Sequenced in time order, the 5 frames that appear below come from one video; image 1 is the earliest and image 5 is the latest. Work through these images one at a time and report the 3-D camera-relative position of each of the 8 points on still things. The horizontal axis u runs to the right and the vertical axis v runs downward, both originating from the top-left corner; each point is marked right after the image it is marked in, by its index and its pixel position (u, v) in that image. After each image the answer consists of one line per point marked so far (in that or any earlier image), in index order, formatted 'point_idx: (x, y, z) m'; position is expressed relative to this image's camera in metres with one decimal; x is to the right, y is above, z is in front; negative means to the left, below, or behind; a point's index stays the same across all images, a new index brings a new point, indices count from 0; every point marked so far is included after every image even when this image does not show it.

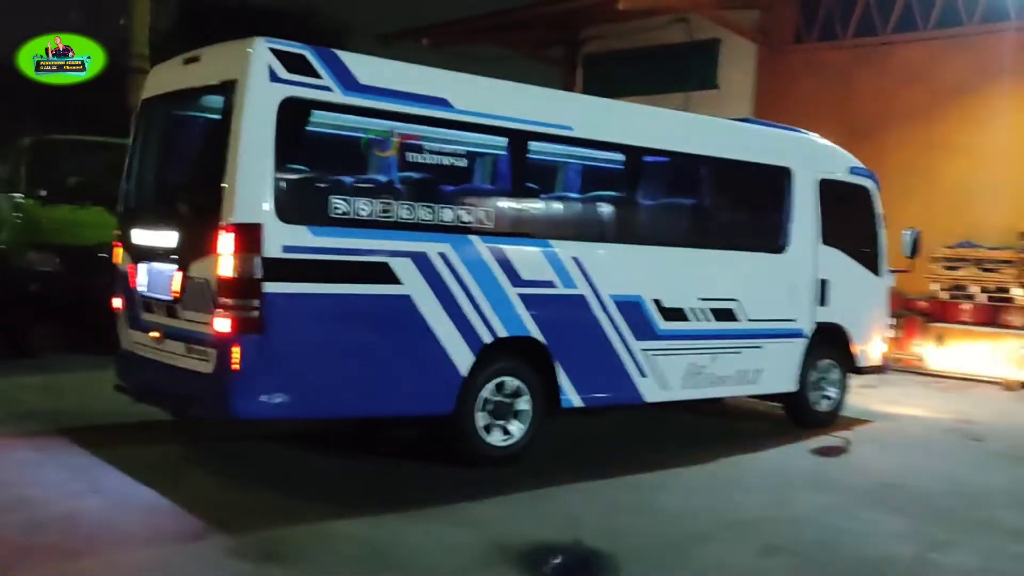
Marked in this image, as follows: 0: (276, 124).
0: (-1.4, +1.0, +5.8) m
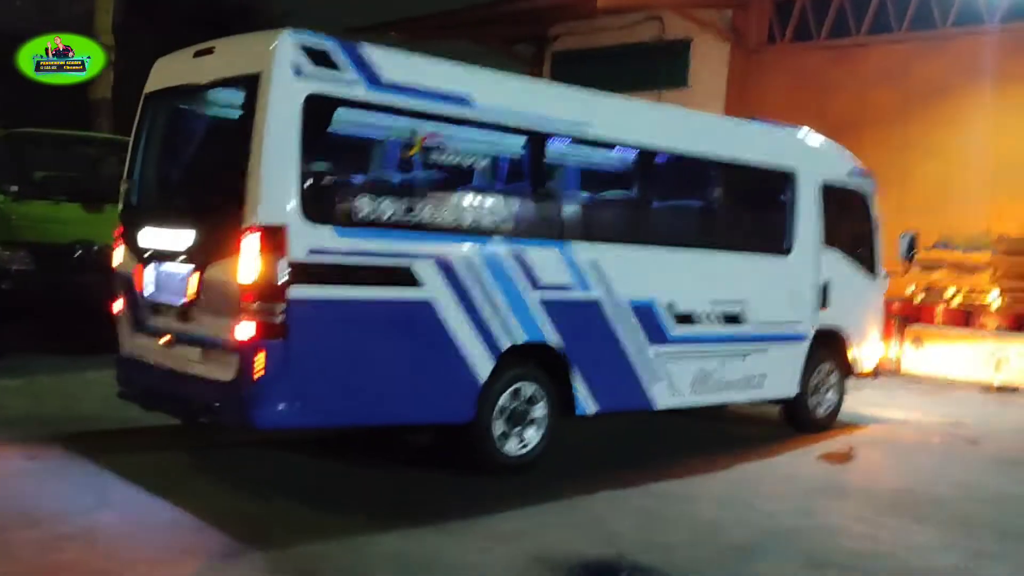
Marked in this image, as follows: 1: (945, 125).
0: (-1.2, +0.9, +5.6) m
1: (+6.8, +2.6, +15.5) m
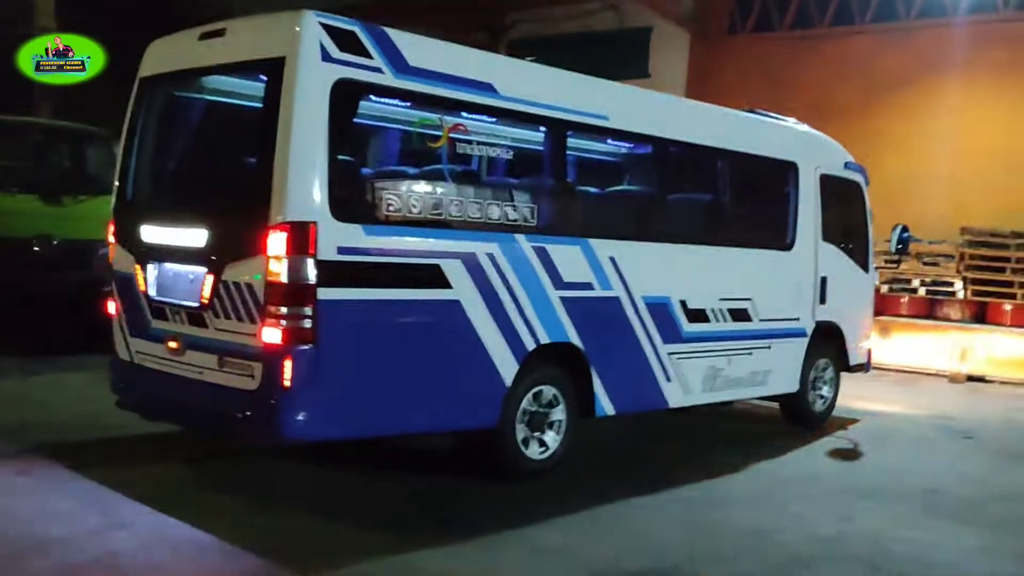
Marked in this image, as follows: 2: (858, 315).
0: (-1.0, +0.9, +5.2) m
1: (+6.3, +2.7, +15.6) m
2: (+3.4, -0.3, +9.8) m
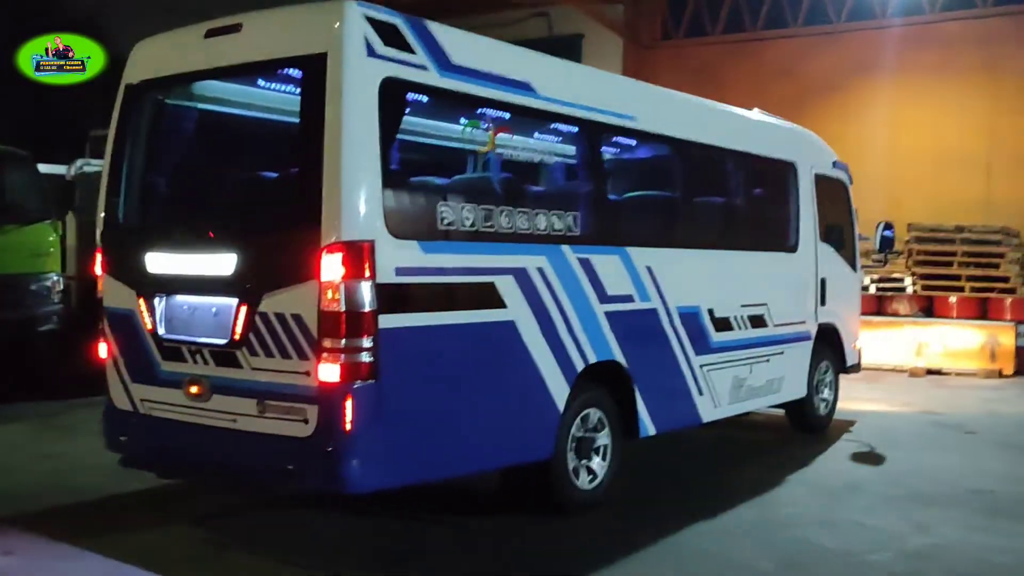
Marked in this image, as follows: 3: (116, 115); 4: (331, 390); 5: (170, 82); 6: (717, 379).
0: (-0.6, +0.8, +4.5) m
1: (+5.3, +2.7, +15.7) m
2: (+3.3, -0.3, +9.6) m
3: (-2.2, +0.9, +5.5) m
4: (-0.8, -0.5, +4.4) m
5: (-1.8, +1.1, +5.3) m
6: (+1.5, -0.7, +7.3) m
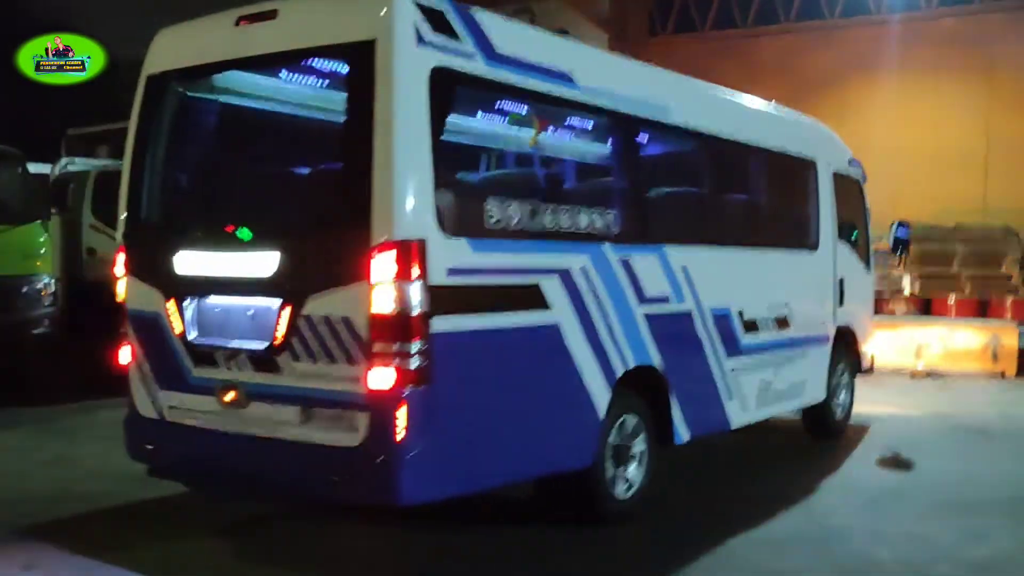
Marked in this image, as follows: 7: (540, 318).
0: (-0.4, +0.8, +4.3) m
1: (+5.3, +2.7, +15.7) m
2: (+3.4, -0.3, +9.5) m
3: (-2.0, +0.9, +5.3) m
4: (-0.6, -0.5, +4.2) m
5: (-1.6, +1.1, +5.0) m
6: (+1.7, -0.7, +7.1) m
7: (+0.1, -0.2, +4.9) m
